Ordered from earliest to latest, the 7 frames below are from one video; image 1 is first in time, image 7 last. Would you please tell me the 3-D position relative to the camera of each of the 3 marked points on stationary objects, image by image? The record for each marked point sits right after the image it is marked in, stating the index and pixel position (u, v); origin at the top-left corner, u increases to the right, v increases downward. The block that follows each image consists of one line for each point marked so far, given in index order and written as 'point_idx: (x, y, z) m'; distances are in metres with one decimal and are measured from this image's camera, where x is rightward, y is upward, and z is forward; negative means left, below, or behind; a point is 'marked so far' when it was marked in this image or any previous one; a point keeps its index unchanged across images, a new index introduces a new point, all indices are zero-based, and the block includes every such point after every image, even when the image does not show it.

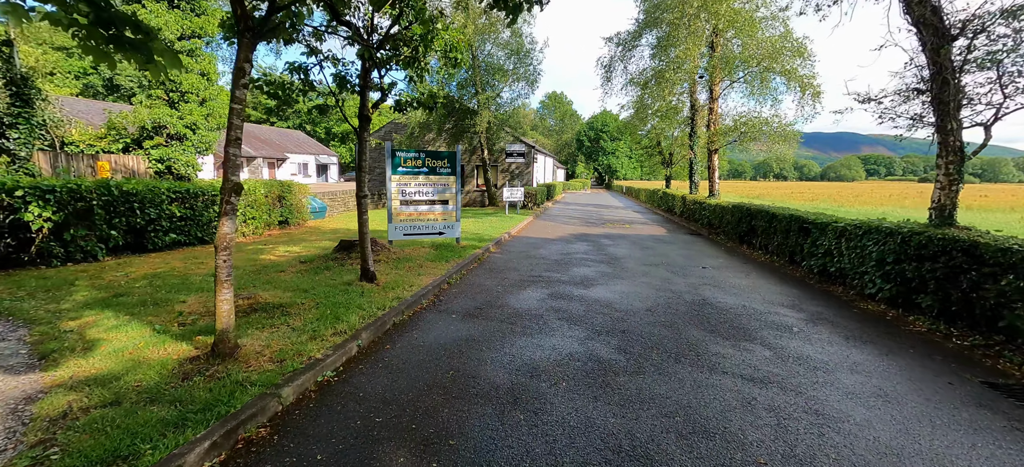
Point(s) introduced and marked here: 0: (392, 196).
0: (-2.3, +0.7, +8.3) m
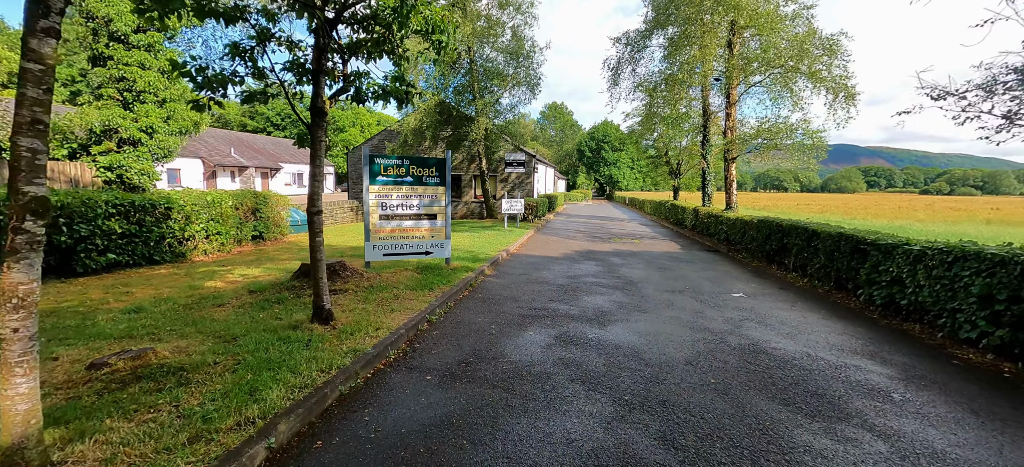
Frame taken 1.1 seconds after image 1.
0: (-2.3, +0.4, +7.1) m
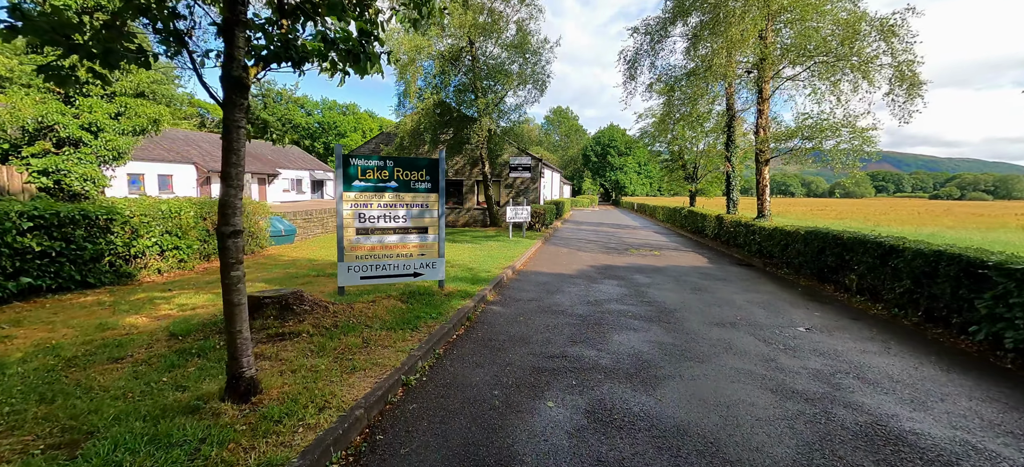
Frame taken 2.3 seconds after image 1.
0: (-2.2, +0.2, +5.7) m
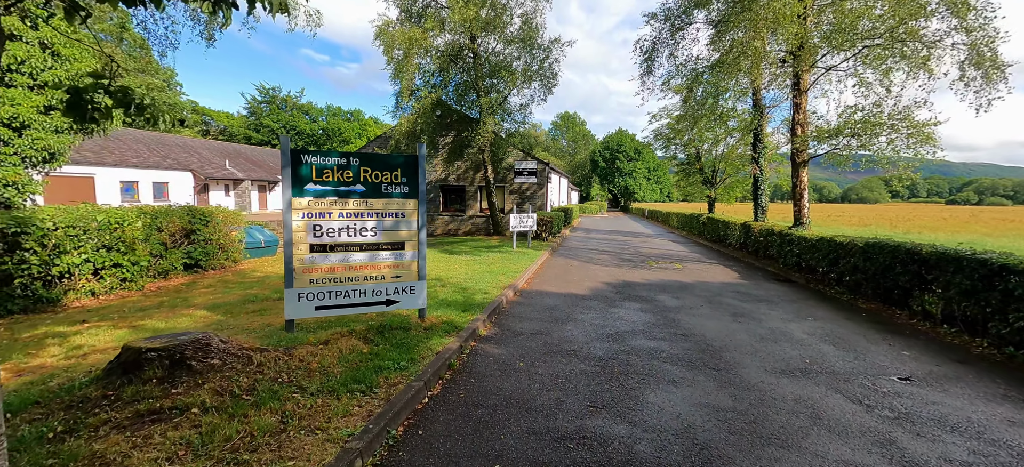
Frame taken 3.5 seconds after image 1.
0: (-2.2, 0.0, +4.4) m
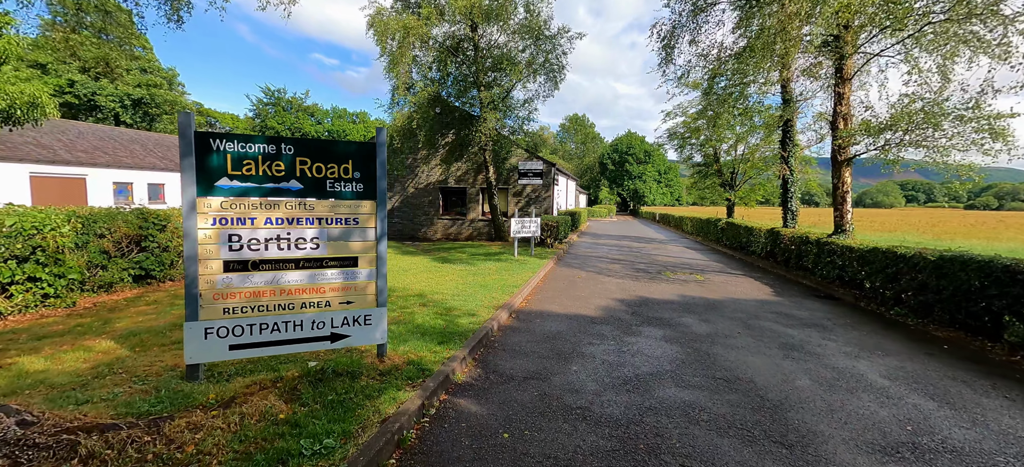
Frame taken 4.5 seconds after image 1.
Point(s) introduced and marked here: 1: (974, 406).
0: (-2.4, -0.1, +3.3) m
1: (+3.8, -1.4, +3.6) m
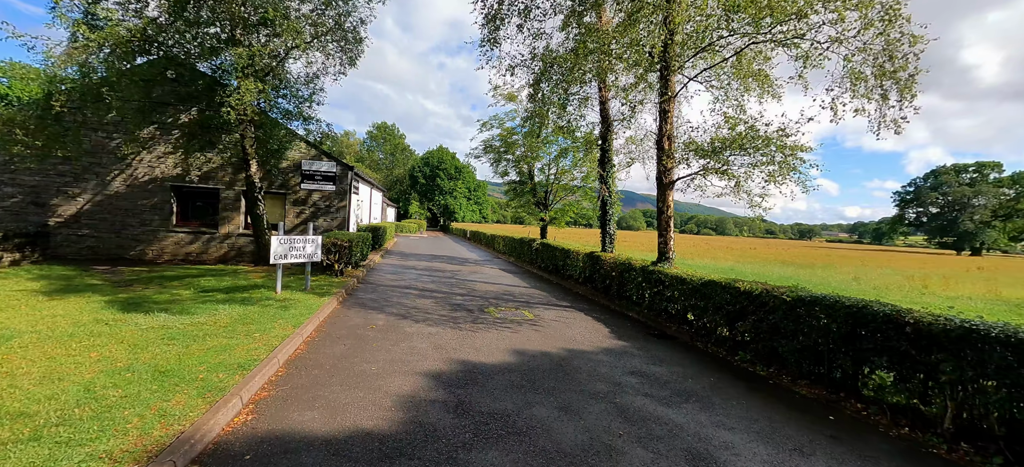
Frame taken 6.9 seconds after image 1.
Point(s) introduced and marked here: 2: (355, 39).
0: (-2.9, -0.3, -0.8) m
1: (+2.5, -1.7, +2.0) m
2: (-4.2, +5.1, +11.6) m
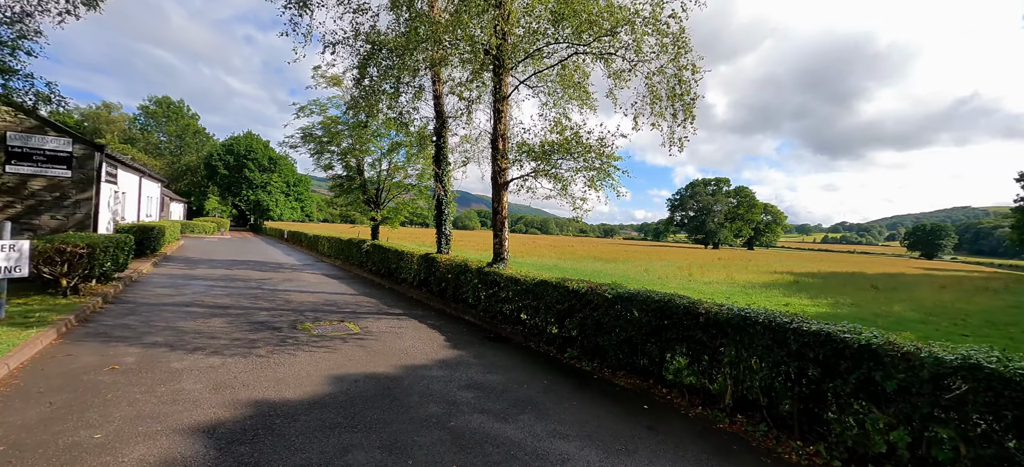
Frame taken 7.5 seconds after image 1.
0: (-2.4, -0.3, -2.5) m
1: (+1.7, -1.8, +2.1) m
2: (-8.0, +5.1, +8.6) m
